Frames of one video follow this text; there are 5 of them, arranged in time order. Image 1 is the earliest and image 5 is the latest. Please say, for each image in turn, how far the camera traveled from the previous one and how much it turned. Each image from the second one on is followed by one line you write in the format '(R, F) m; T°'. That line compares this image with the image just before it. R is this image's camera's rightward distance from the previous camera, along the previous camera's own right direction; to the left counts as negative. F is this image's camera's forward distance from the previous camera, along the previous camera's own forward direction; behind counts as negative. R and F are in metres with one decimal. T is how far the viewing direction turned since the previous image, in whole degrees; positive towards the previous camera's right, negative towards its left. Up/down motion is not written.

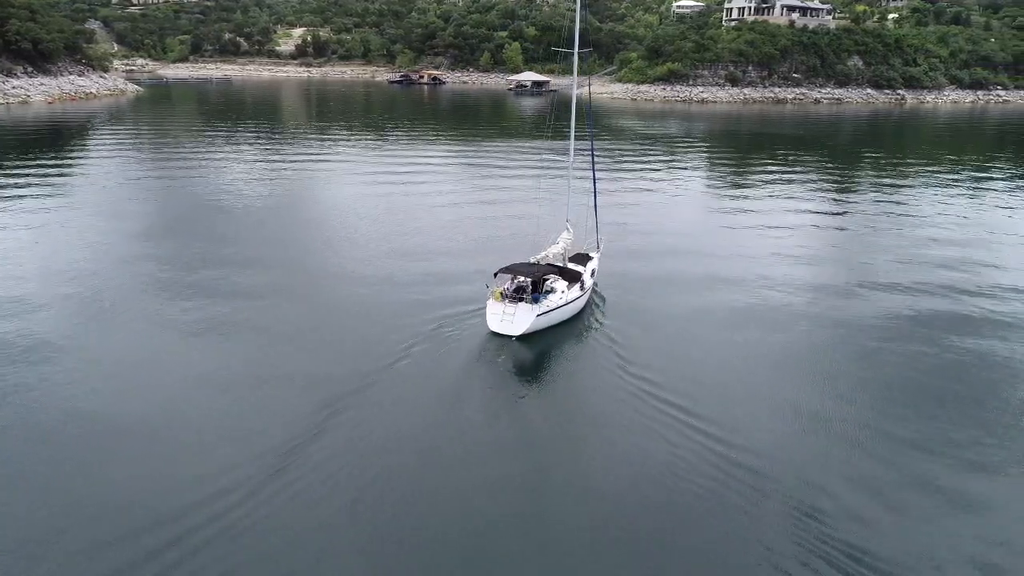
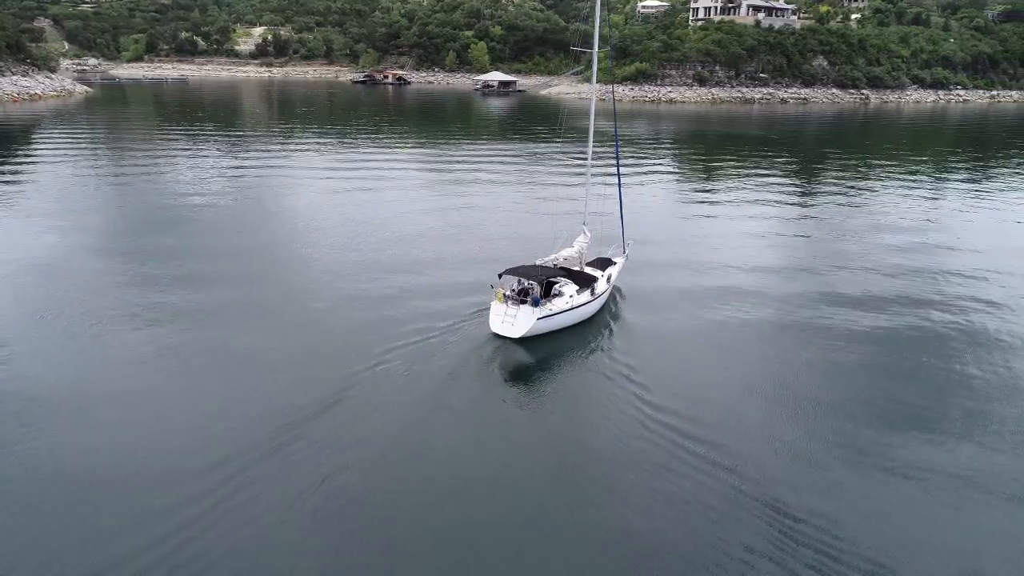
(-0.5, +1.1) m; +3°
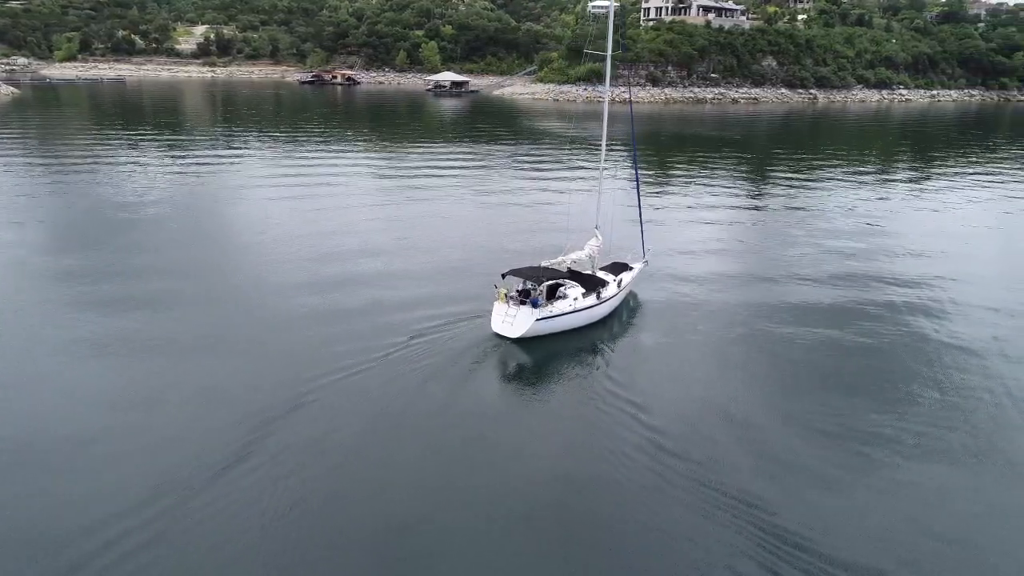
(-0.5, +0.9) m; +4°
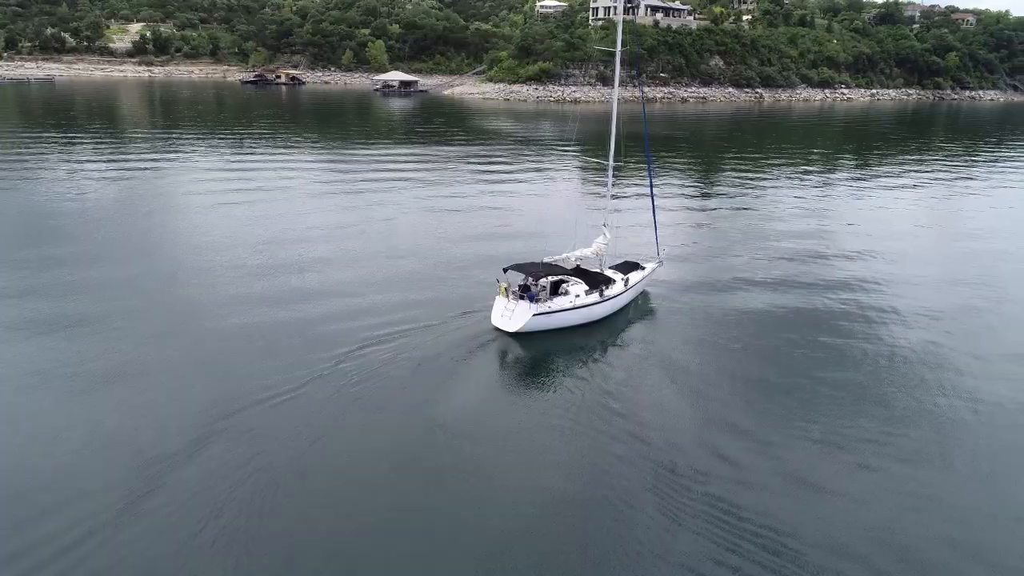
(-0.6, +0.7) m; +4°
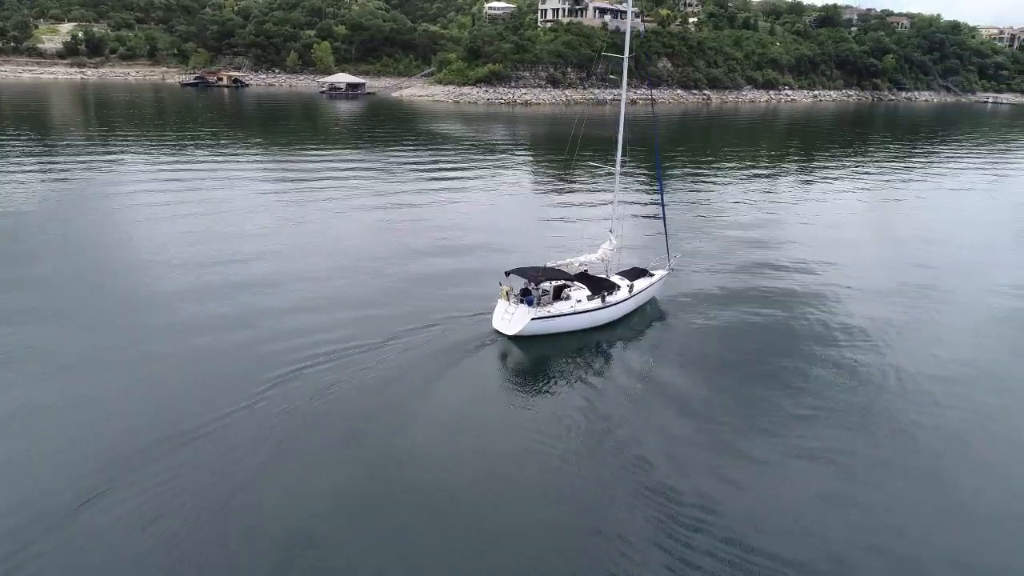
(-0.5, +0.6) m; +4°
